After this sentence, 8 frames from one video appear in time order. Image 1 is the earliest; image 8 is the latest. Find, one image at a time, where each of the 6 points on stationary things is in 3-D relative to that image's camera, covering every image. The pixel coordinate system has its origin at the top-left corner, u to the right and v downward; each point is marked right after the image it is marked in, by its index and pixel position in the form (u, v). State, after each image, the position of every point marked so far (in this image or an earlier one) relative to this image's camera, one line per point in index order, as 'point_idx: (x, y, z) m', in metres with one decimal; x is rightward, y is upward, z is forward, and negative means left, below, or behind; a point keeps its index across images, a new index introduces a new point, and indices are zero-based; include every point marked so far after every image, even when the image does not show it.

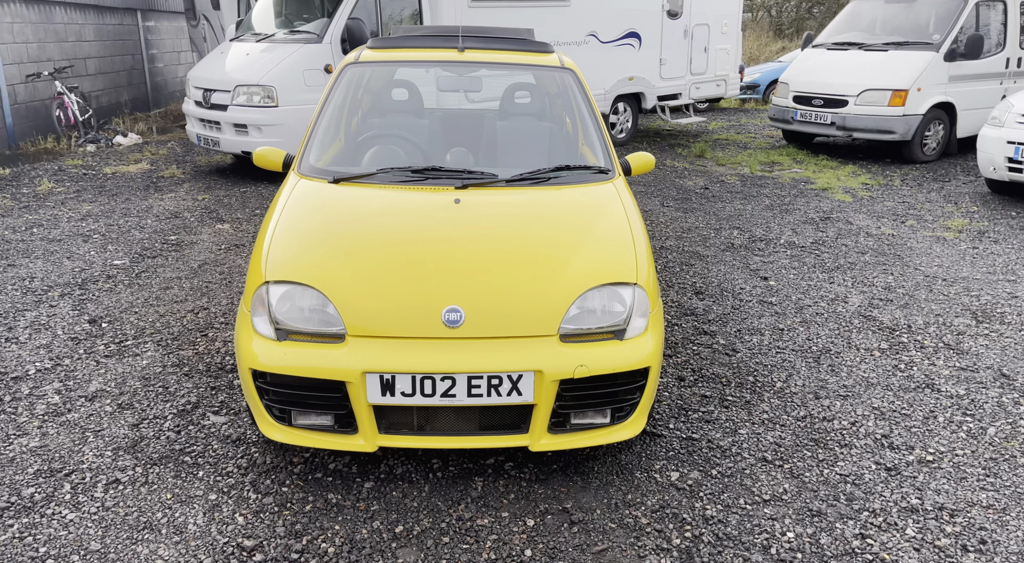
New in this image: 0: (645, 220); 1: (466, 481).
0: (+1.3, +0.6, +7.4) m
1: (-0.2, -0.7, +2.8) m
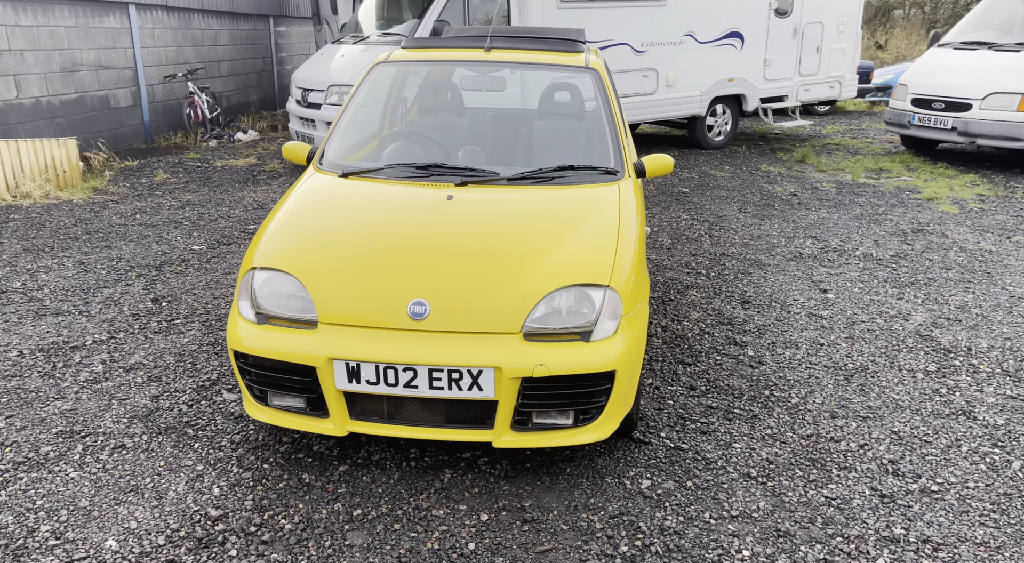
0: (+2.0, +0.5, +7.2) m
1: (-0.3, -0.7, +2.8) m
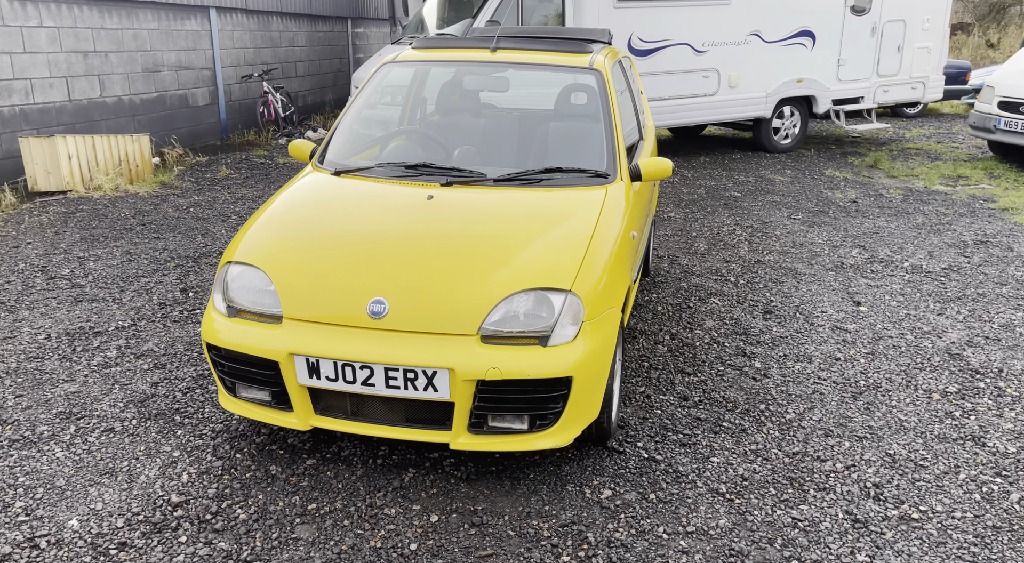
0: (+2.3, +0.5, +6.9) m
1: (-0.4, -0.7, +2.9) m
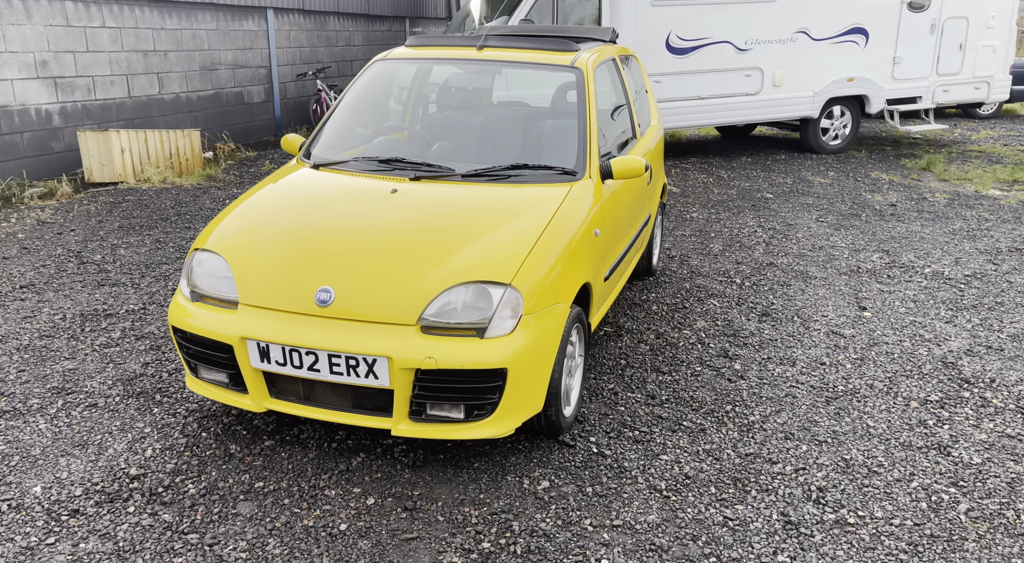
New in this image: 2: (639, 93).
0: (+2.5, +0.4, +6.8) m
1: (-0.6, -0.7, +3.0) m
2: (+0.9, +1.3, +5.1) m
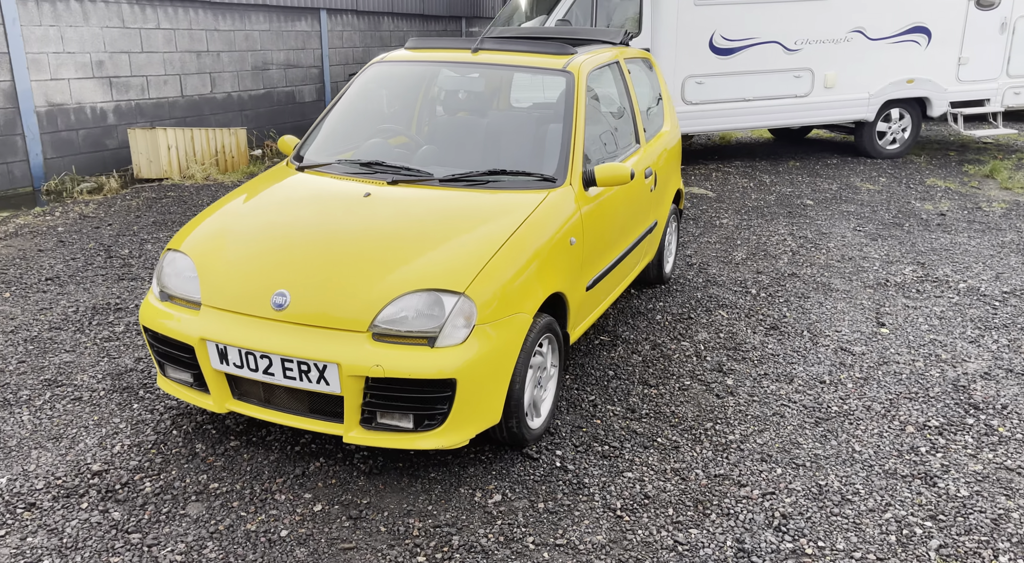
0: (+2.6, +0.3, +6.5) m
1: (-0.8, -0.7, +3.0) m
2: (+0.9, +1.2, +5.0) m
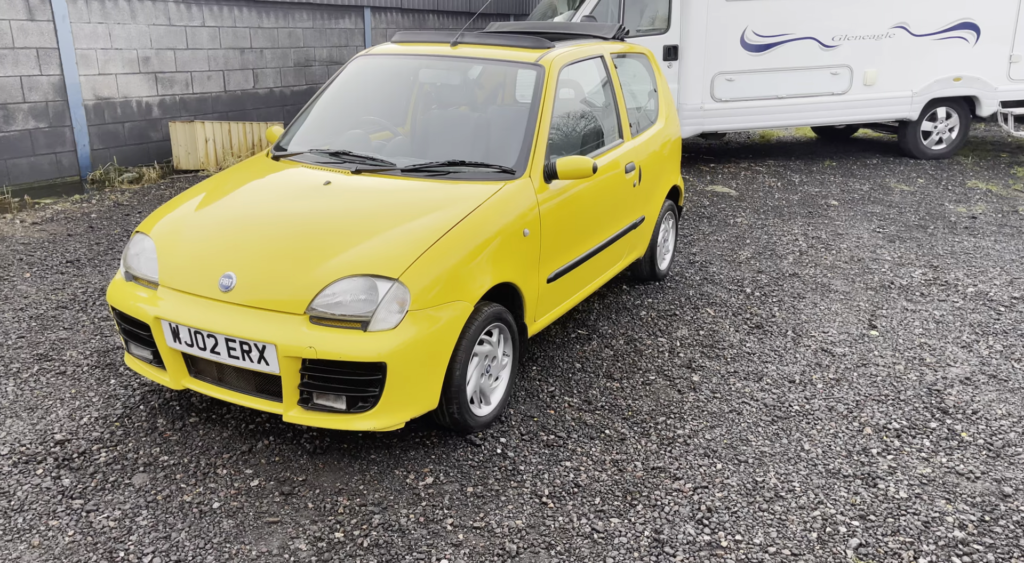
0: (+2.7, +0.3, +6.4) m
1: (-1.0, -0.6, +3.1) m
2: (+0.9, +1.2, +4.9) m
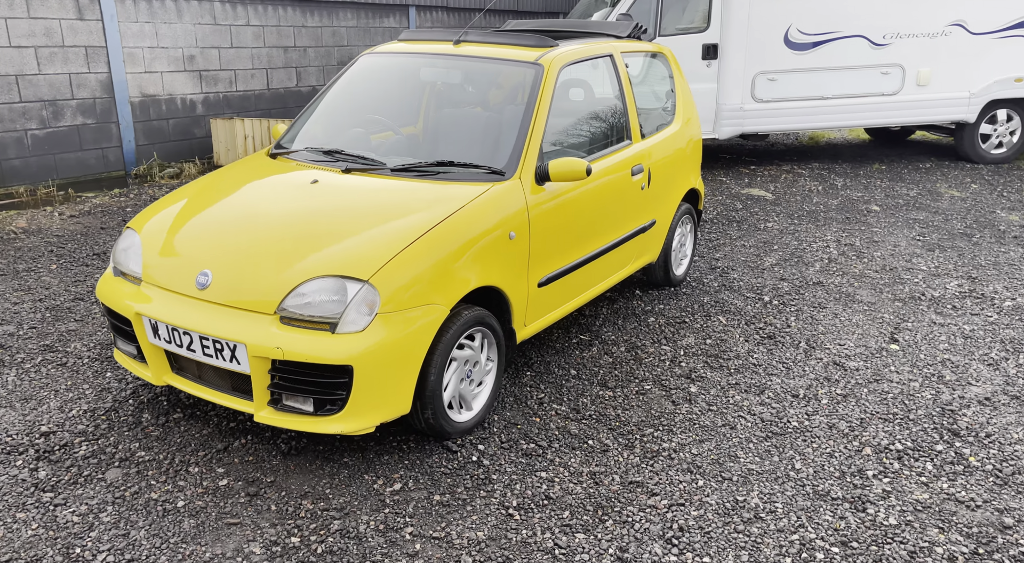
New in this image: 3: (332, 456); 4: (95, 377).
0: (+2.8, +0.3, +6.1) m
1: (-1.1, -0.6, +3.1) m
2: (+1.0, +1.2, +4.8) m
3: (-0.7, -0.7, +3.0) m
4: (-2.0, -0.5, +3.6) m
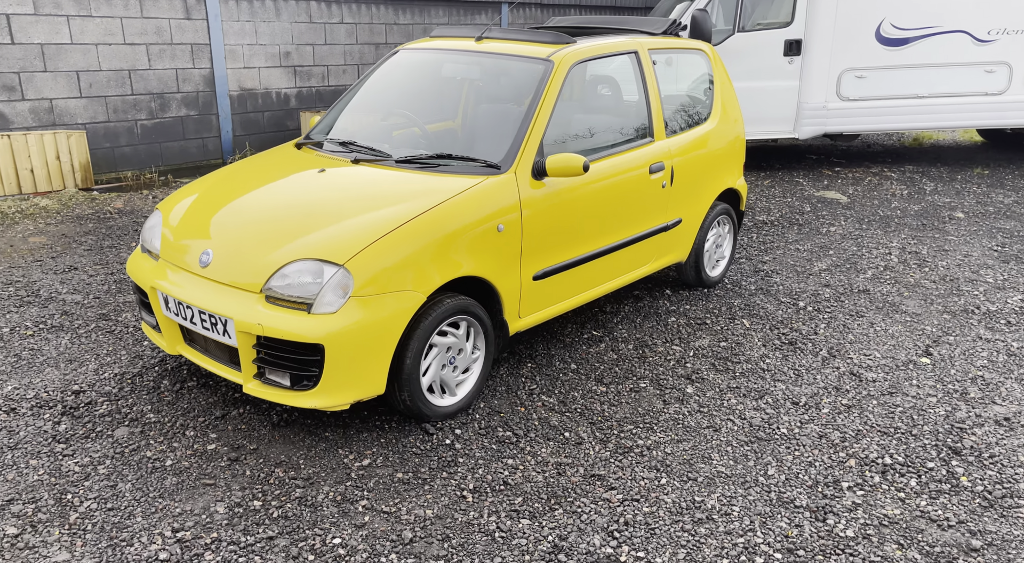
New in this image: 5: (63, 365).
0: (+3.2, +0.2, +5.7) m
1: (-1.2, -0.5, +3.3) m
2: (+1.2, +1.2, +4.7) m
3: (-0.8, -0.6, +3.1) m
4: (-2.0, -0.3, +3.9) m
5: (-2.2, -0.4, +3.7) m
